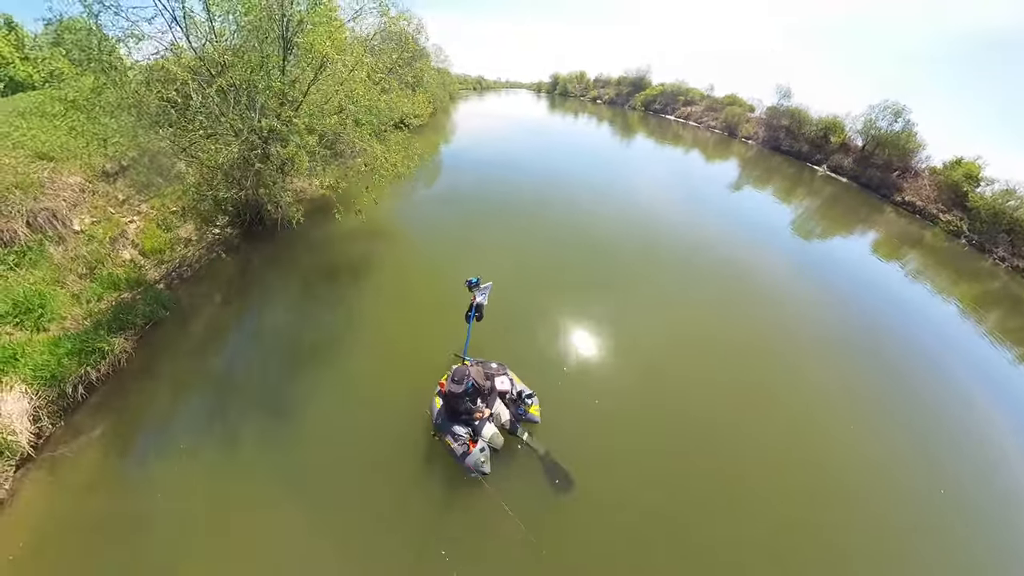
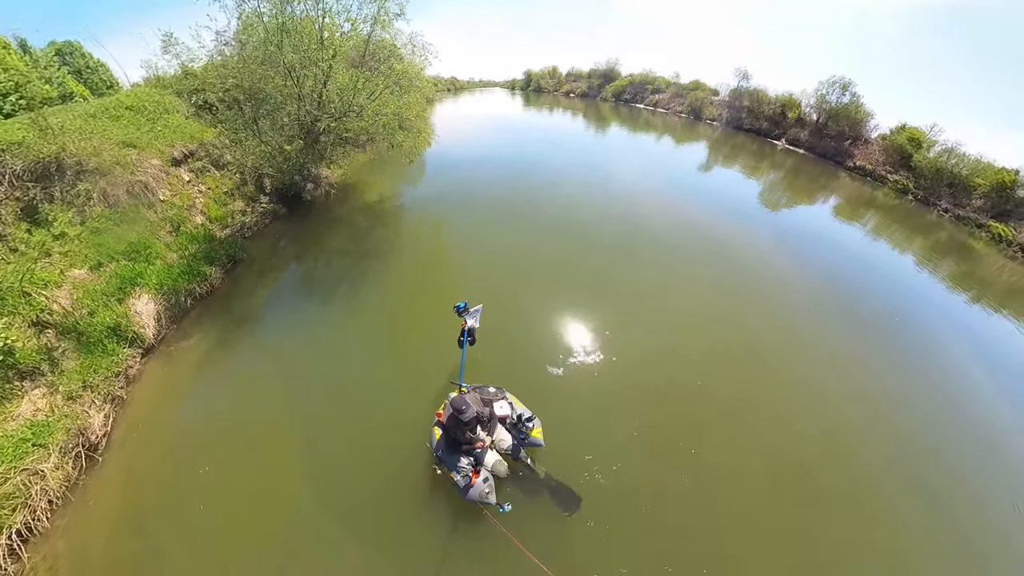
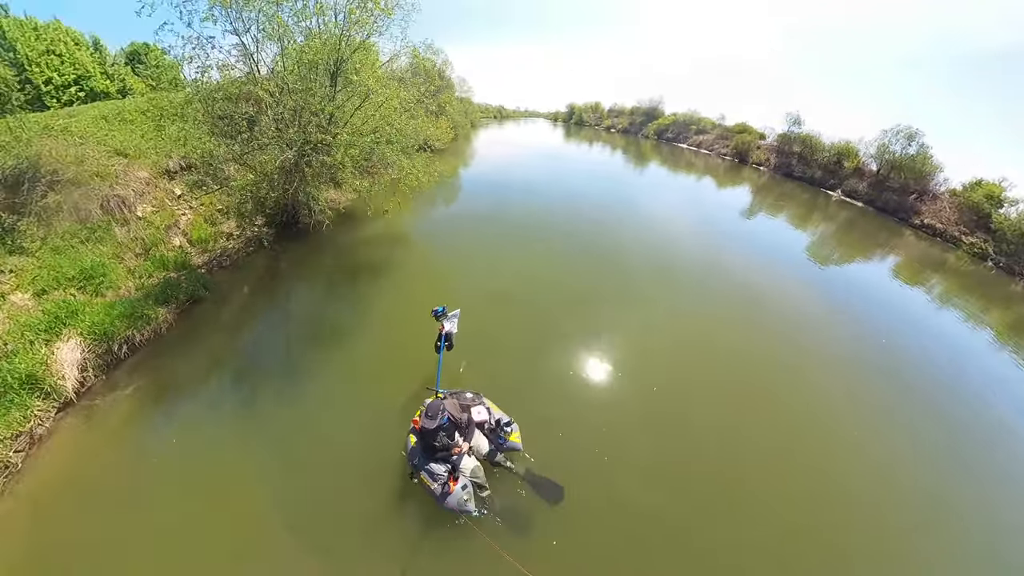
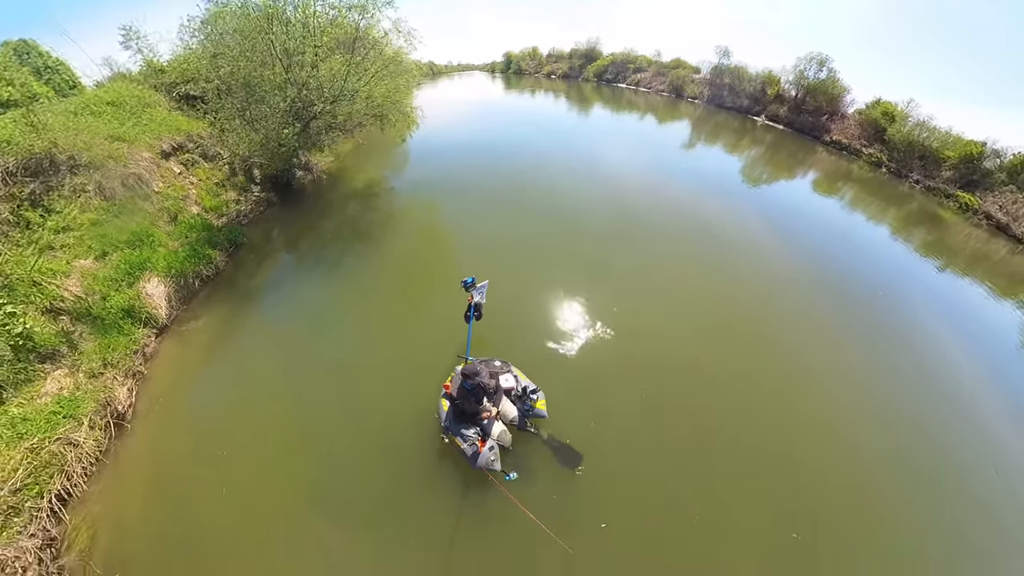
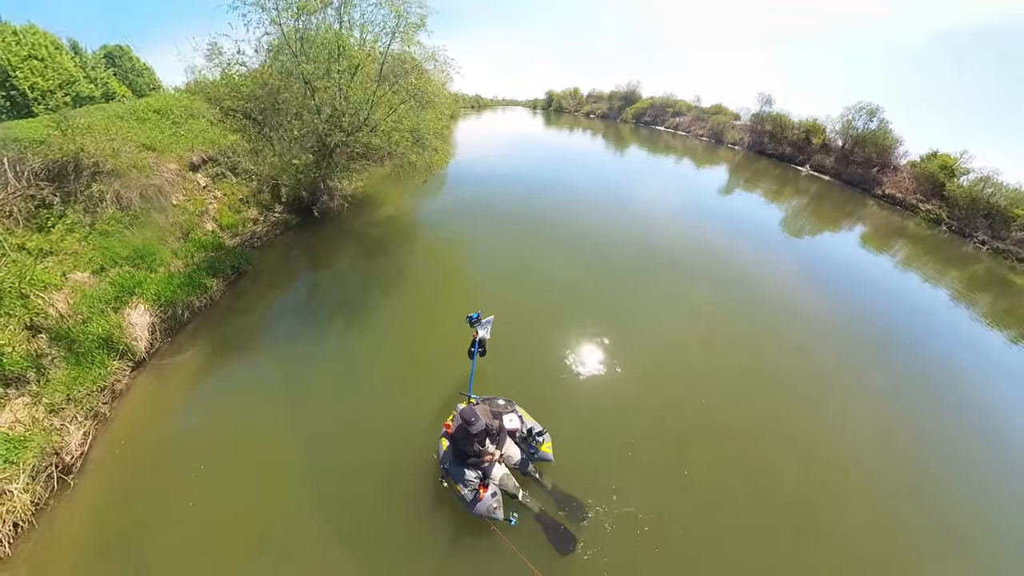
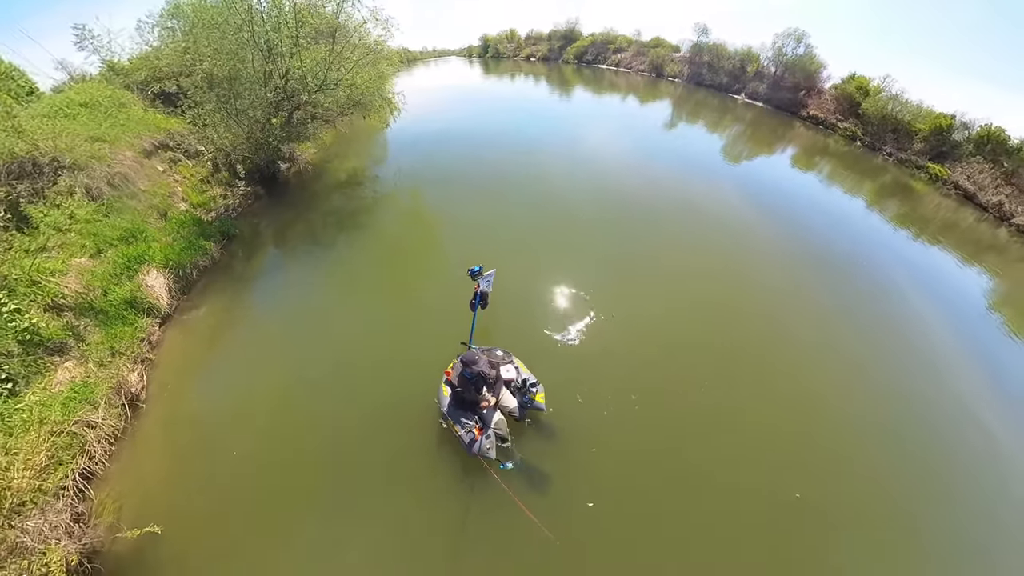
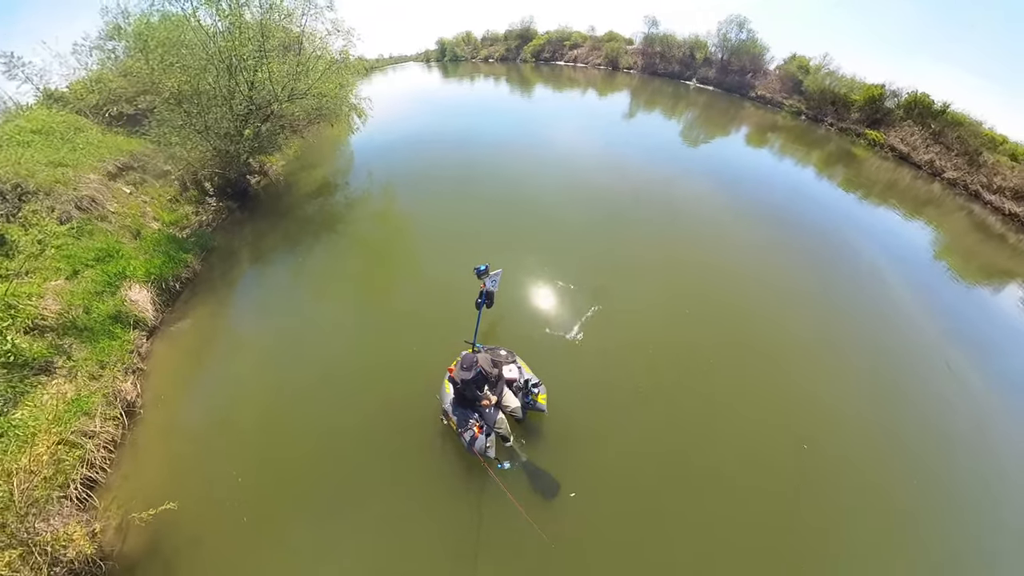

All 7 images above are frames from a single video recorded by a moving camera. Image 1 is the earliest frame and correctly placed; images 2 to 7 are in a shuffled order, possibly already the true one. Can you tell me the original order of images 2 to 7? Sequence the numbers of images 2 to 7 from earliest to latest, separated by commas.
3, 5, 2, 4, 6, 7
